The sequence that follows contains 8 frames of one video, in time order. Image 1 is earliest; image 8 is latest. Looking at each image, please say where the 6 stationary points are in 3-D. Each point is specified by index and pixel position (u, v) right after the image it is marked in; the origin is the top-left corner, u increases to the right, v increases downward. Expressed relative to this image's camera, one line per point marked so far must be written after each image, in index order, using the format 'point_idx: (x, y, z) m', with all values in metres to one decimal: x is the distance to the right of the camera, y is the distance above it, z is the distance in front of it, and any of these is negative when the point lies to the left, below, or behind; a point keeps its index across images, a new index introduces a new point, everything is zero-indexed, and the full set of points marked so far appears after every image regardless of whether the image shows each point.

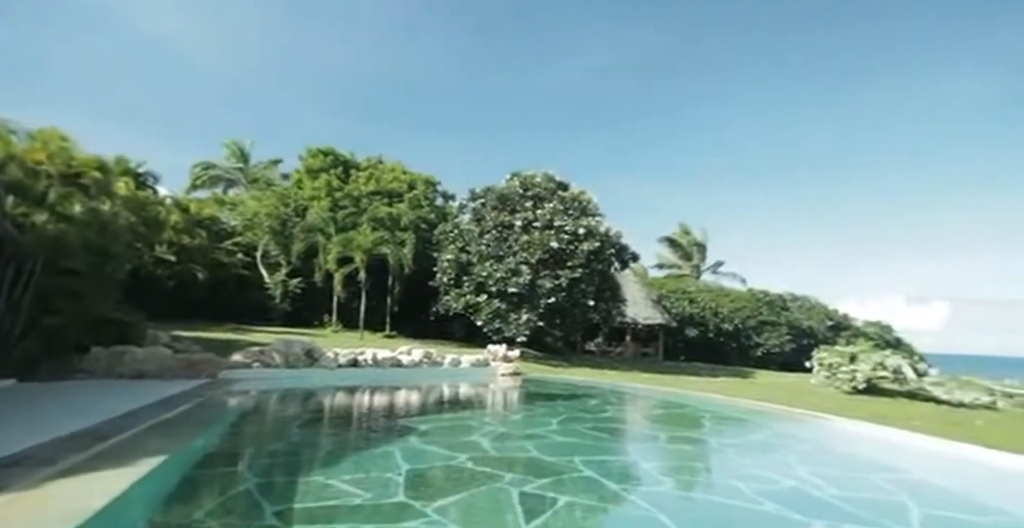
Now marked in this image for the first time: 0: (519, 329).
0: (+0.2, -2.2, +17.0) m
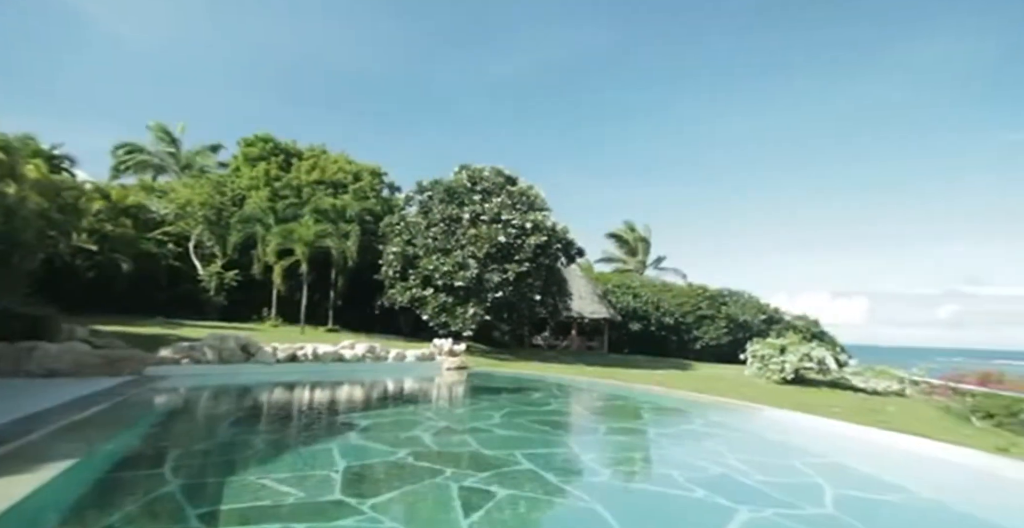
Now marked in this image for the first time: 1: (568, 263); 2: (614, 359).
0: (-1.6, -2.0, +16.9) m
1: (+2.1, 0.0, +19.4) m
2: (+4.0, -3.8, +20.0) m
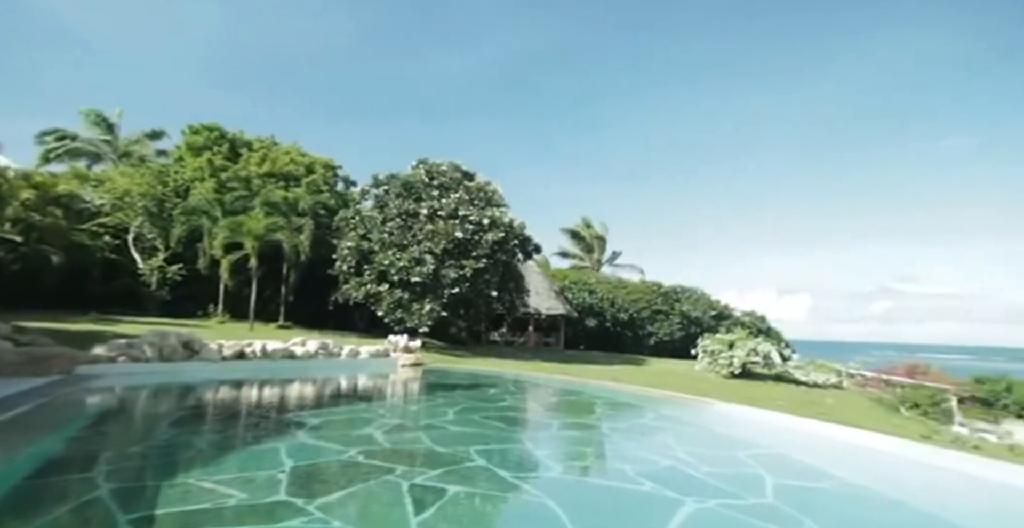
0: (-3.0, -1.8, +16.7) m
1: (+0.5, +0.2, +19.4) m
2: (+2.3, -3.7, +20.2) m
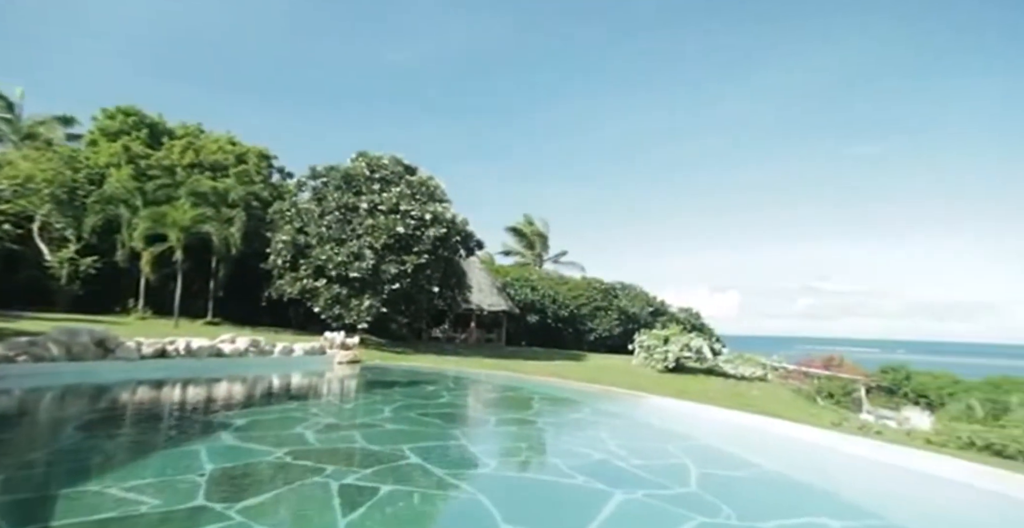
0: (-4.9, -1.7, +16.4) m
1: (-1.7, +0.3, +19.4) m
2: (0.0, -3.5, +20.3) m
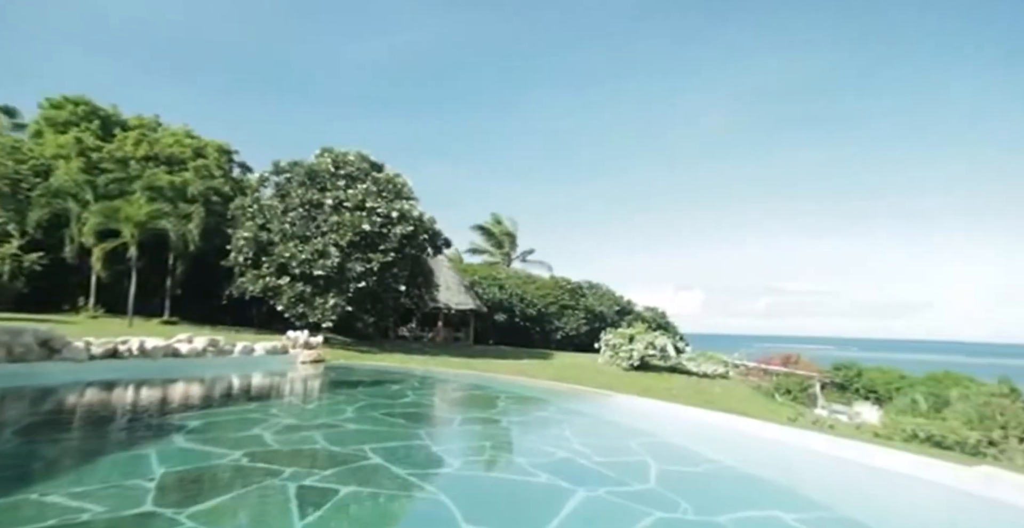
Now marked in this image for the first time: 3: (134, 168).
0: (-6.0, -1.6, +16.1) m
1: (-2.9, +0.4, +19.2) m
2: (-1.3, -3.5, +20.3) m
3: (-13.7, +3.5, +18.3) m
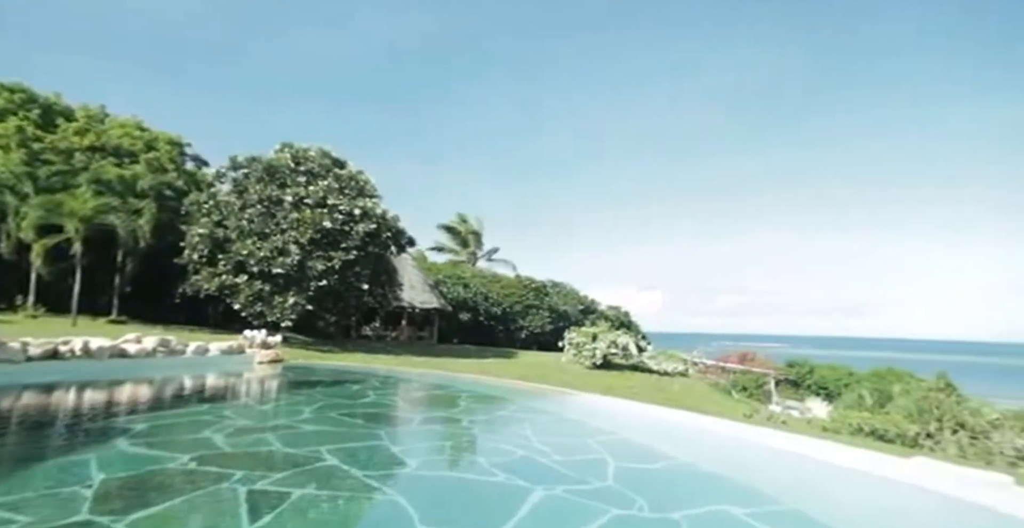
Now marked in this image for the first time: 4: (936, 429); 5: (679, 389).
0: (-7.2, -1.5, +15.7) m
1: (-4.2, +0.4, +19.0) m
2: (-2.7, -3.4, +20.2) m
3: (-15.0, +3.6, +17.5) m
4: (+9.1, -3.5, +10.7) m
5: (+5.2, -3.9, +15.8) m
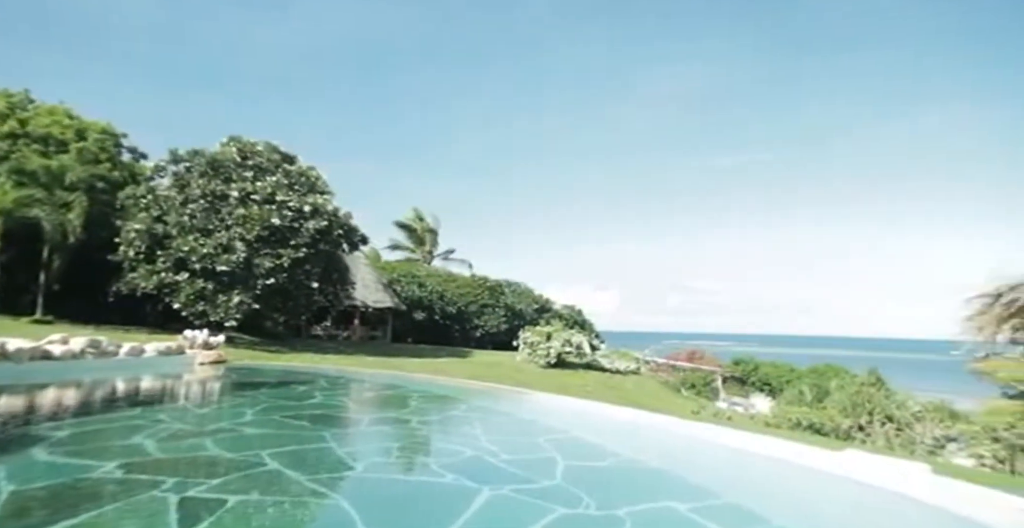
0: (-8.6, -1.5, +15.1) m
1: (-5.9, +0.5, +18.6) m
2: (-4.4, -3.4, +19.9) m
3: (-16.5, +3.8, +16.4) m
4: (+7.9, -3.6, +11.3) m
5: (+3.8, -4.0, +16.1) m
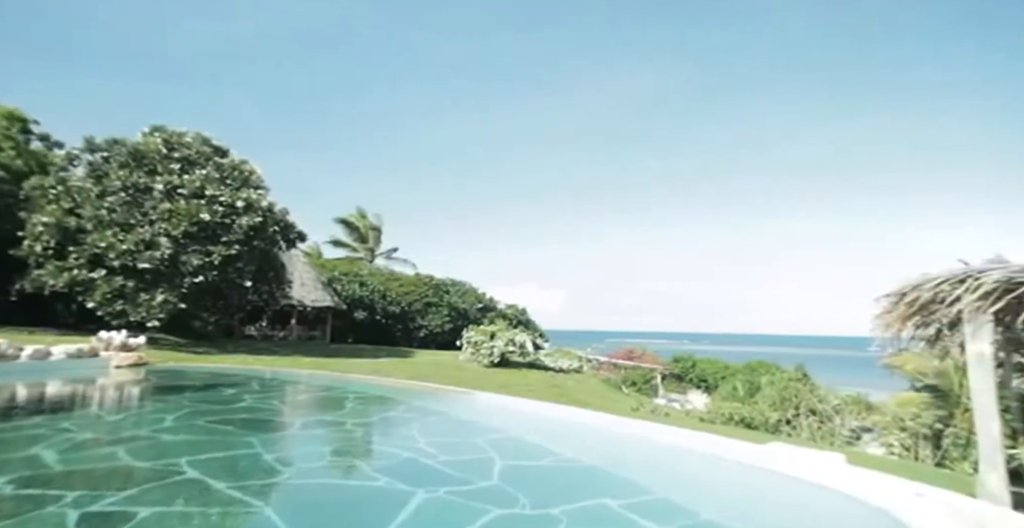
0: (-10.2, -1.4, +14.2) m
1: (-7.8, +0.6, +17.9) m
2: (-6.5, -3.3, +19.3) m
3: (-18.2, +3.9, +14.8) m
4: (+6.5, -3.6, +11.8) m
5: (+2.0, -3.9, +16.2) m
